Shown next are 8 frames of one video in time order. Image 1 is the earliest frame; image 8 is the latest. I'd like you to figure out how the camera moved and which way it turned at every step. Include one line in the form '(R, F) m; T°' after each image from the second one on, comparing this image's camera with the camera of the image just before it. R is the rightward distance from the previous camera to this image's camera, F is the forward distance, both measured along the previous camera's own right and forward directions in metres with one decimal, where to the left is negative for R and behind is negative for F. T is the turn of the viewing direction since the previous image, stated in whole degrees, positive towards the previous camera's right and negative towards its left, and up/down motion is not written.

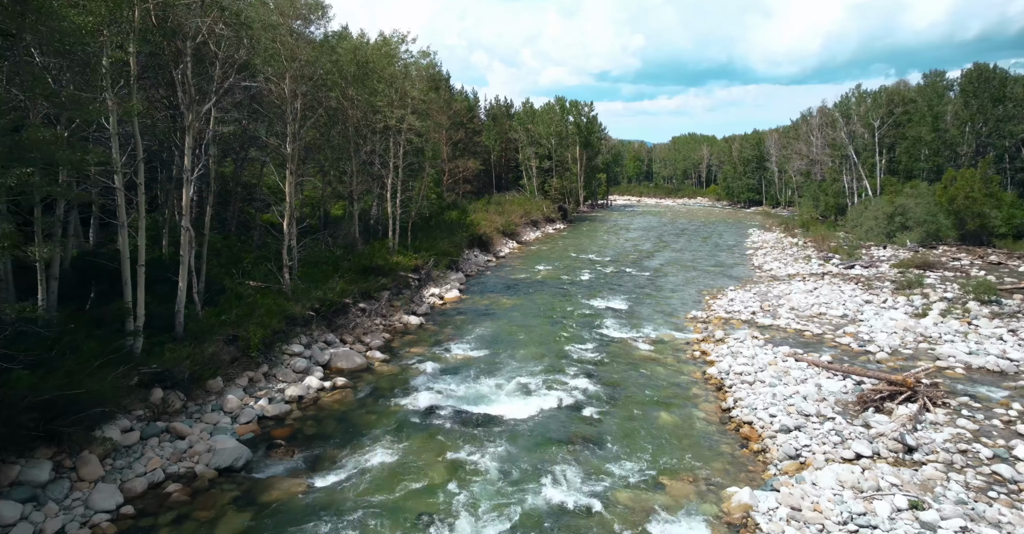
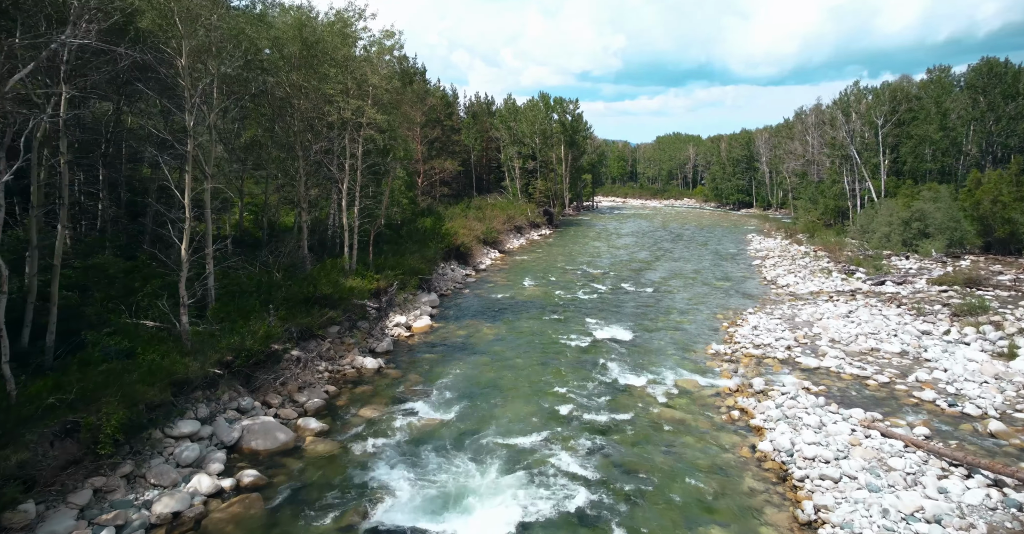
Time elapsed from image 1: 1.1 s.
(0.0, +3.7) m; +2°
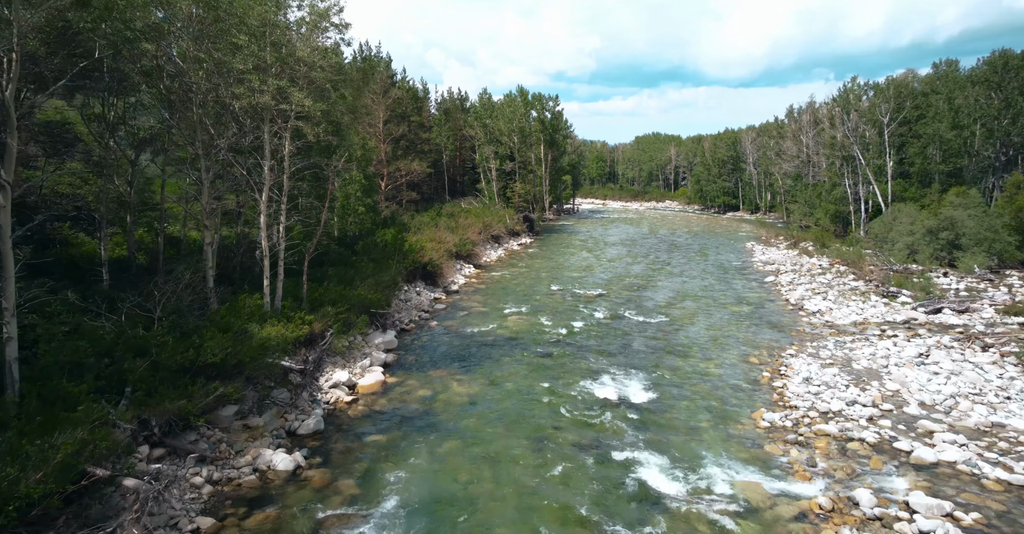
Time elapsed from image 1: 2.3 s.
(0.0, +4.6) m; +2°
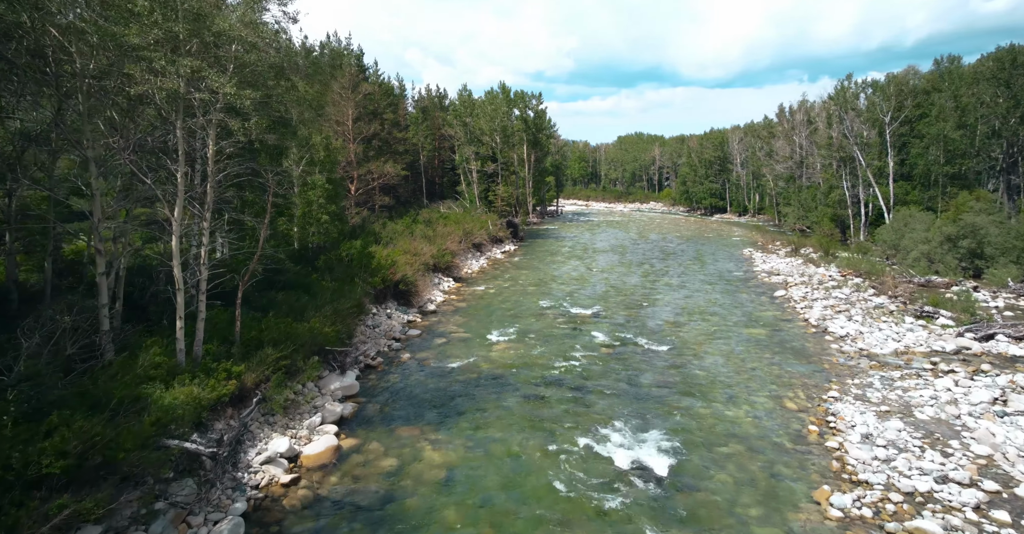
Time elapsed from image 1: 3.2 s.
(-0.1, +3.0) m; +2°
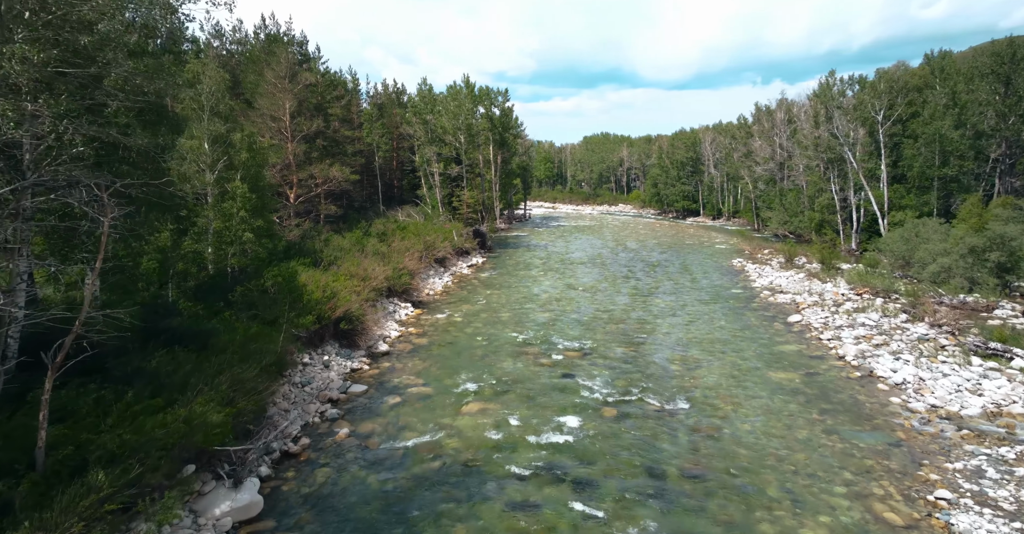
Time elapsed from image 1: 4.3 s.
(-0.2, +4.4) m; +3°
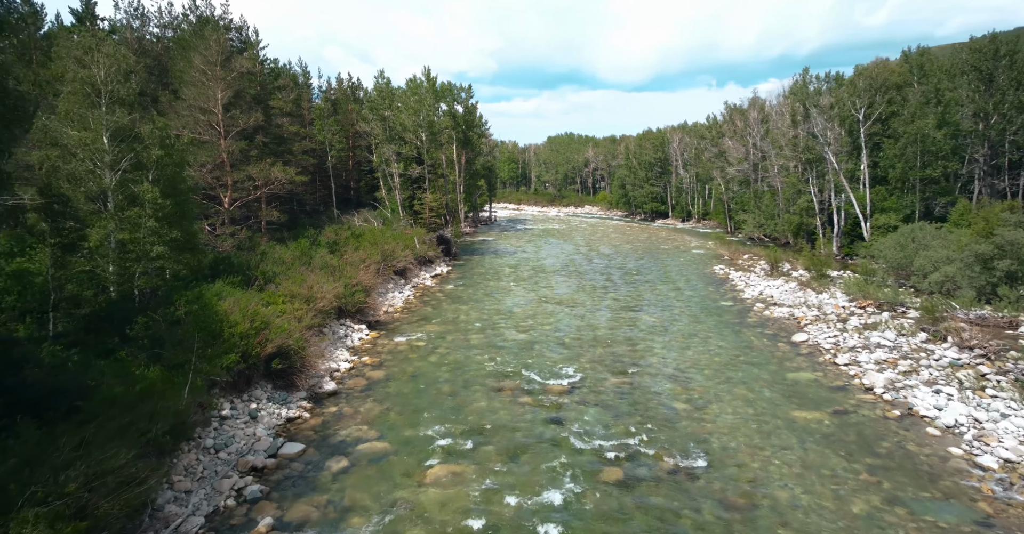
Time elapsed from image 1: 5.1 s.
(-0.2, +3.1) m; +3°
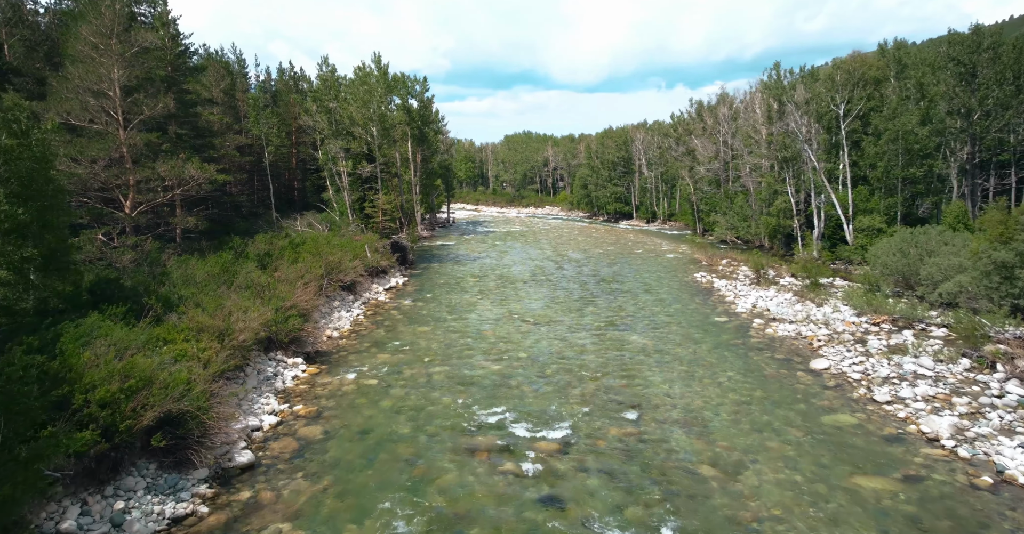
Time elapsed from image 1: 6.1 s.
(-0.4, +3.7) m; +4°
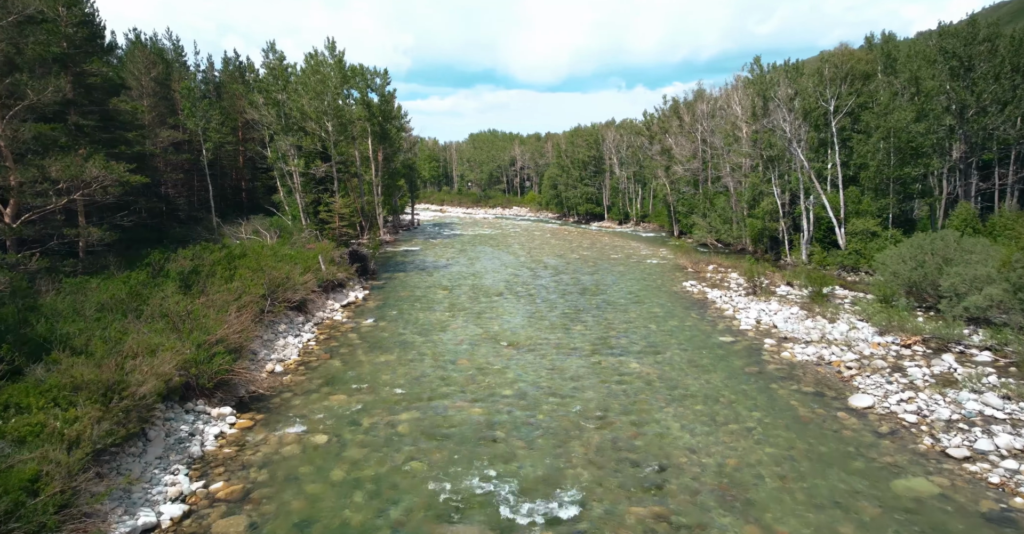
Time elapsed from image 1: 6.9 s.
(-0.4, +3.3) m; +3°
